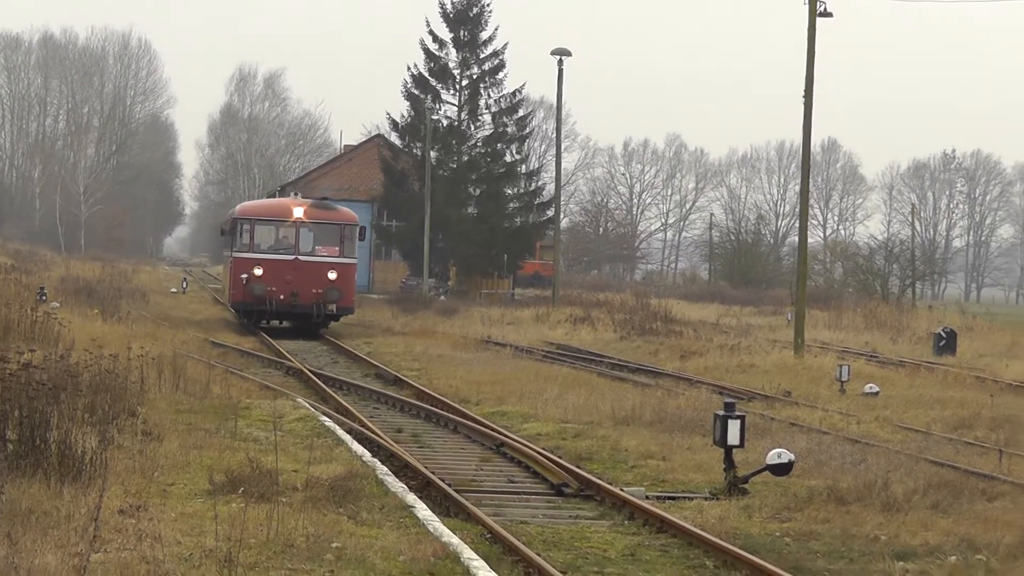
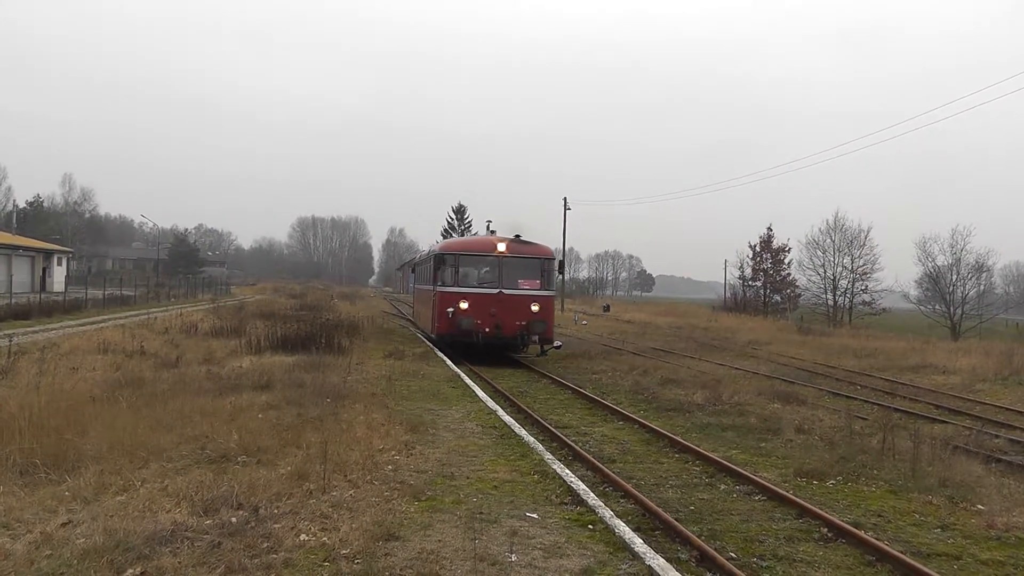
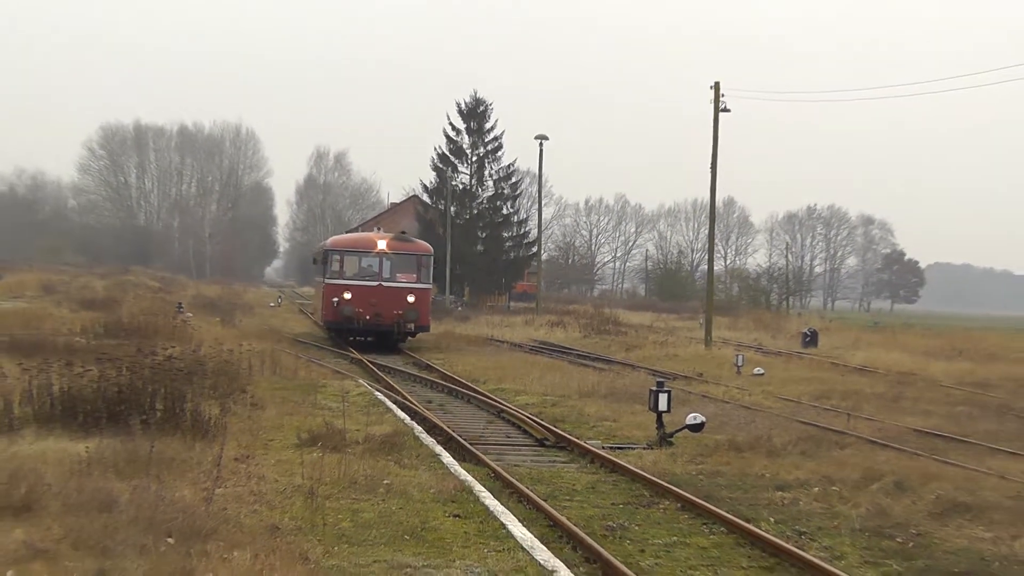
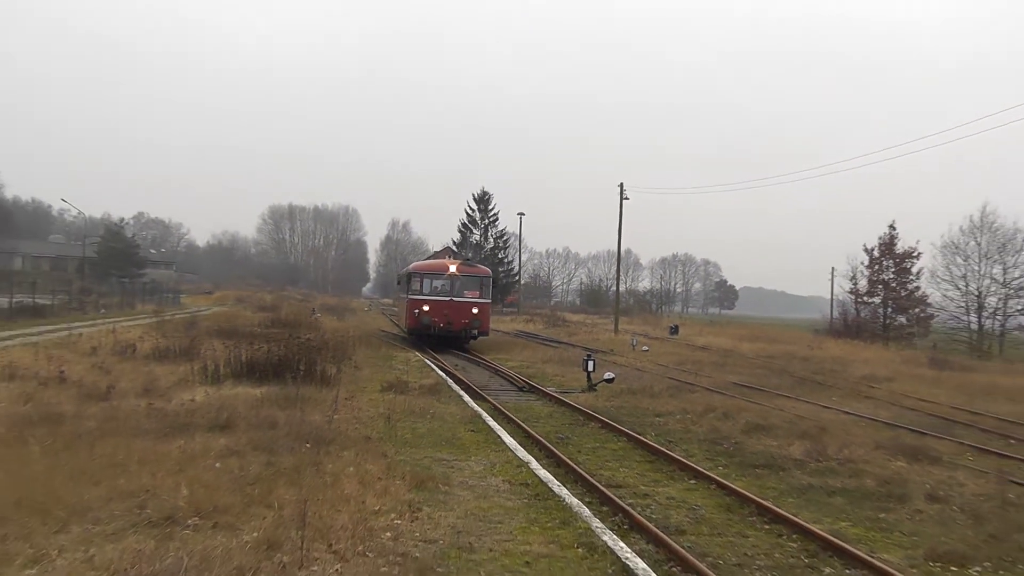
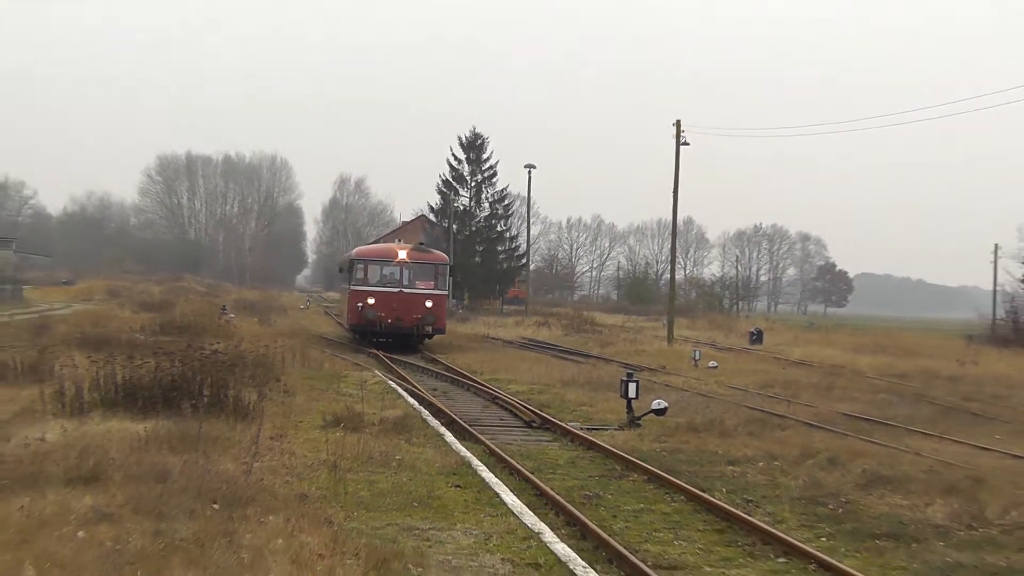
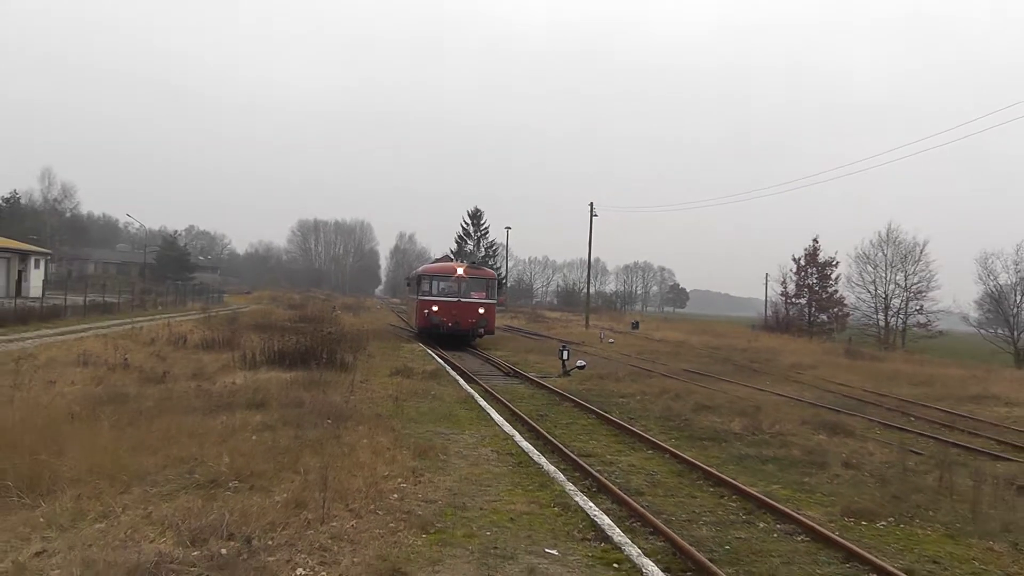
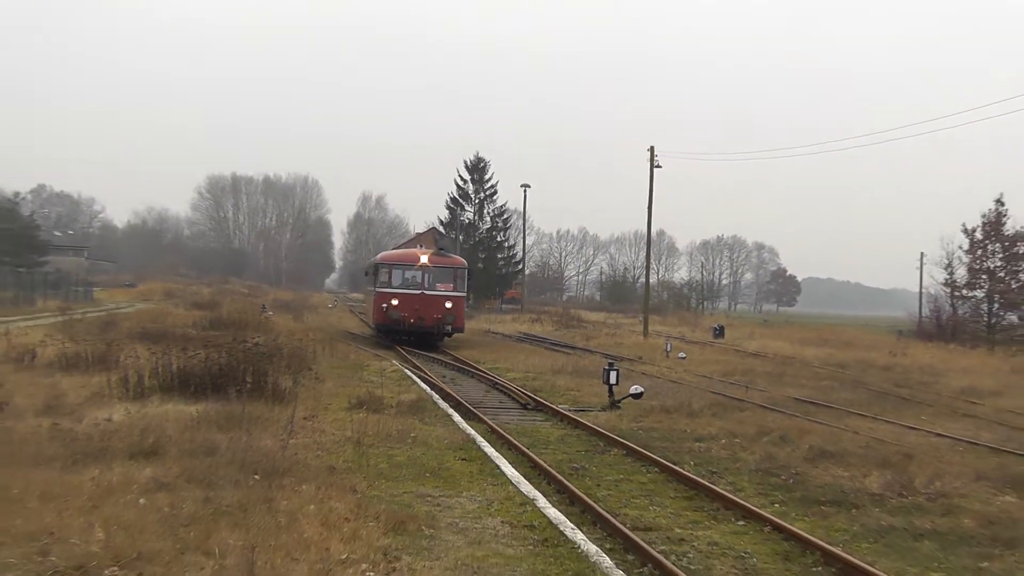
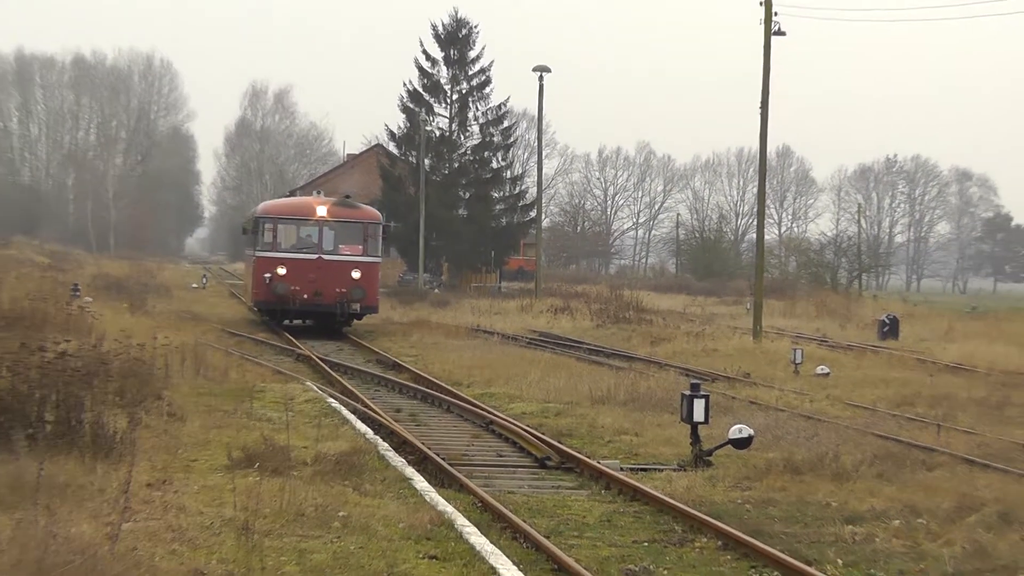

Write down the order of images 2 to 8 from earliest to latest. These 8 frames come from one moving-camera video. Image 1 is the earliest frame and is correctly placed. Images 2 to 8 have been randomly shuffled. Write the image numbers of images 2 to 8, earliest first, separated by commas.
8, 3, 5, 7, 4, 6, 2
